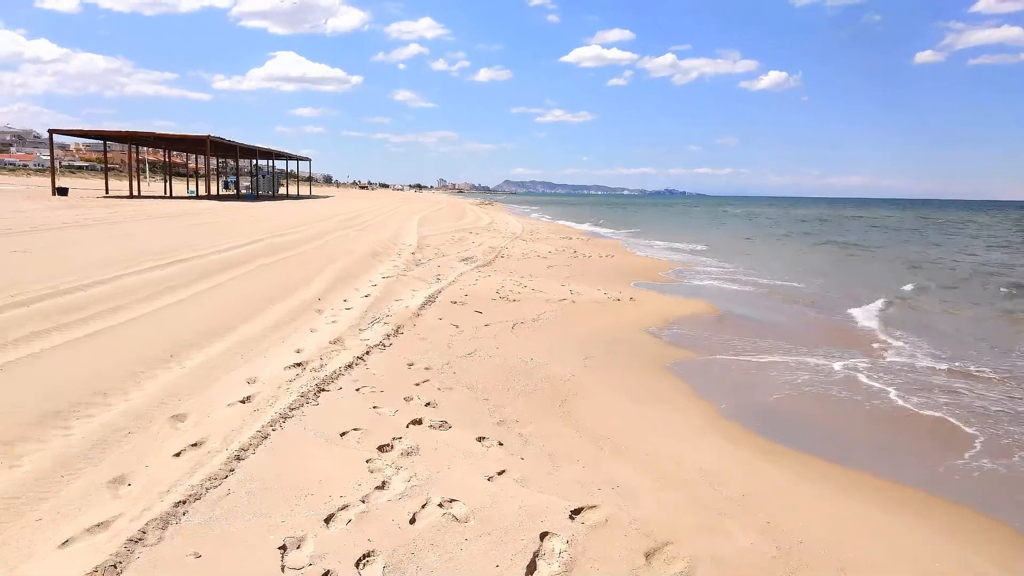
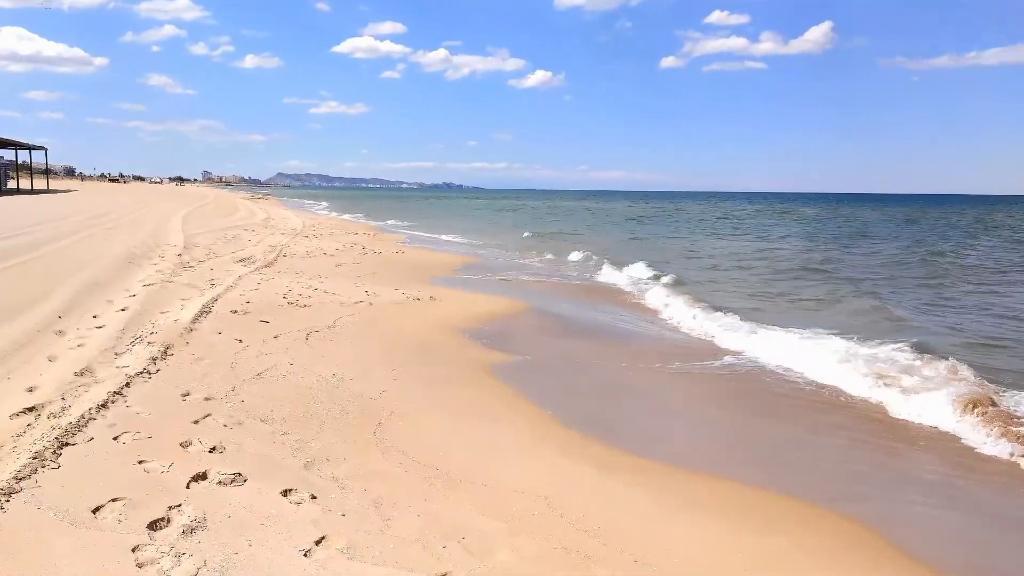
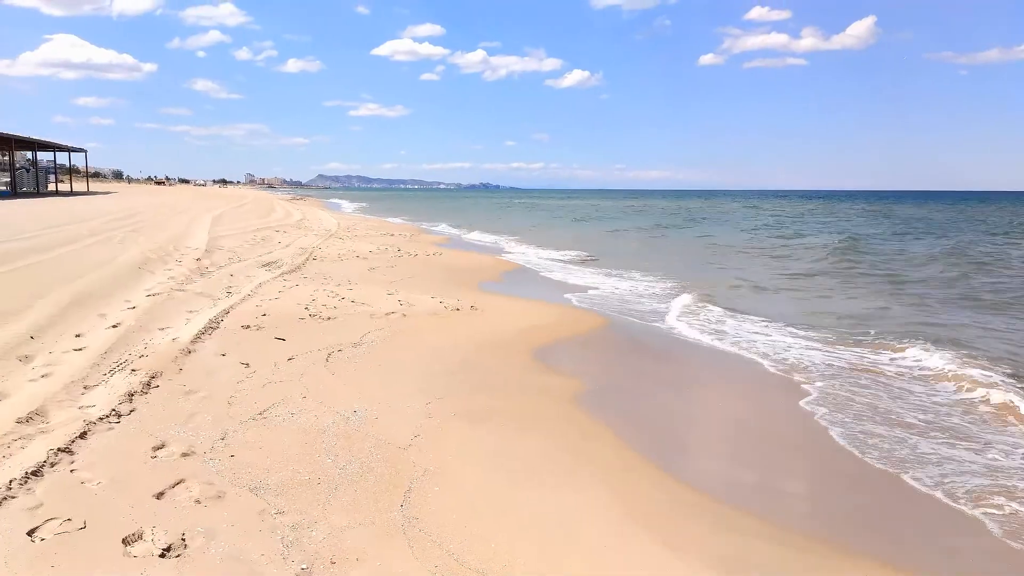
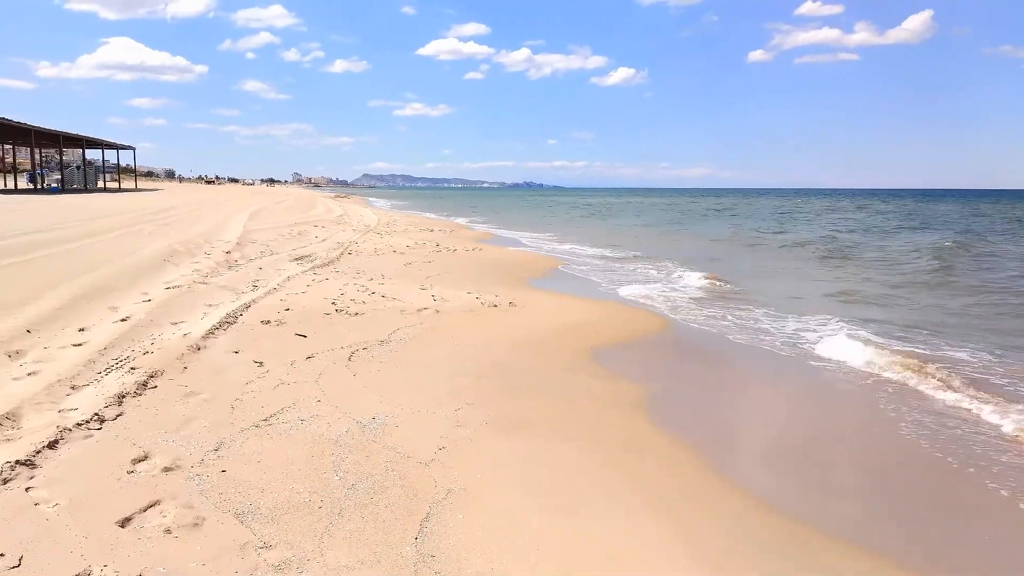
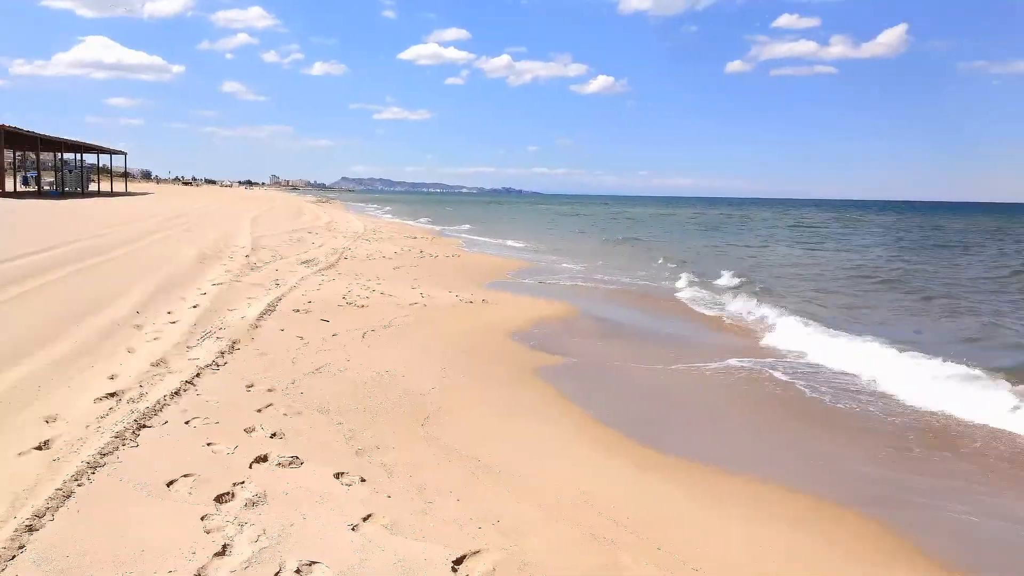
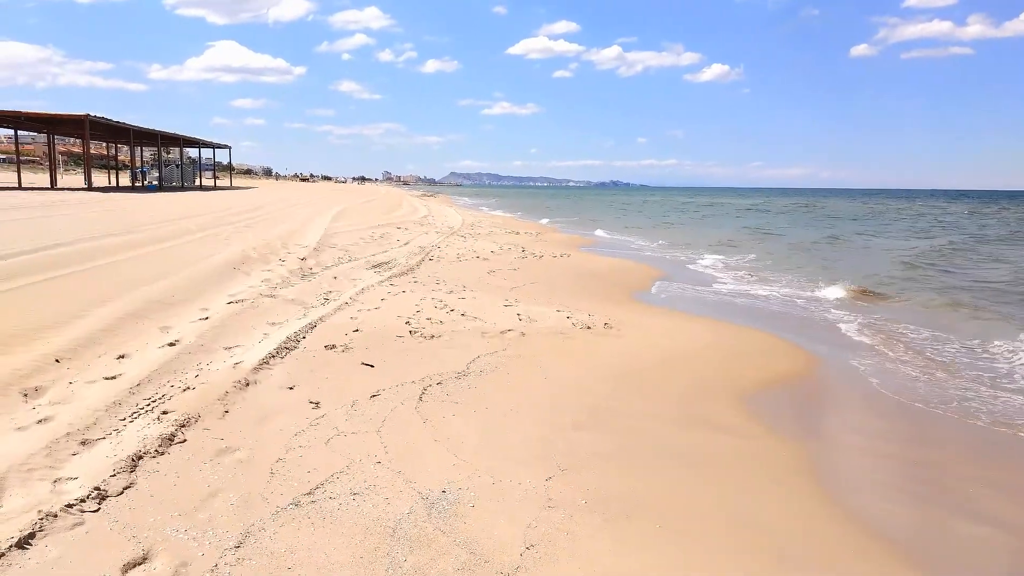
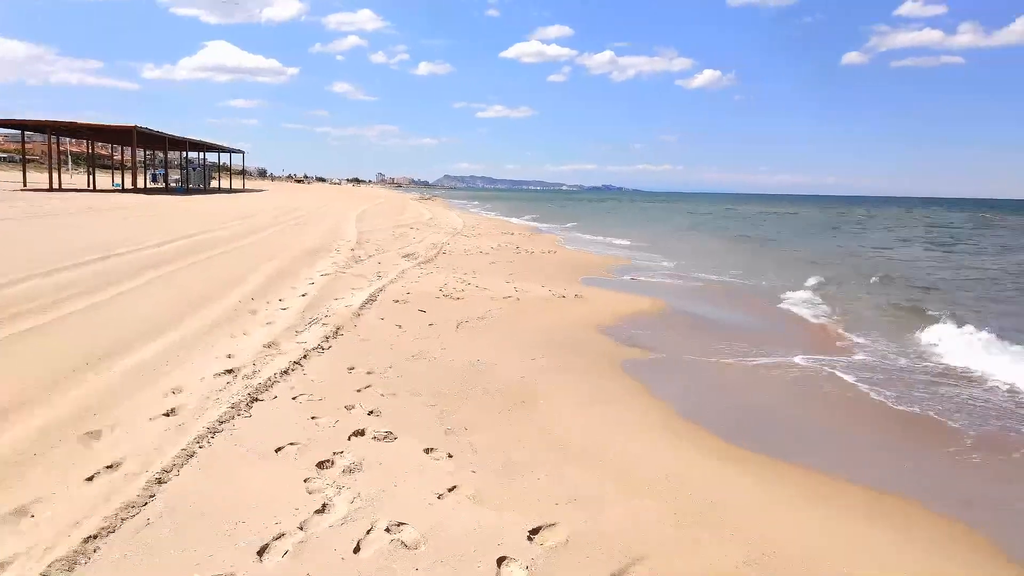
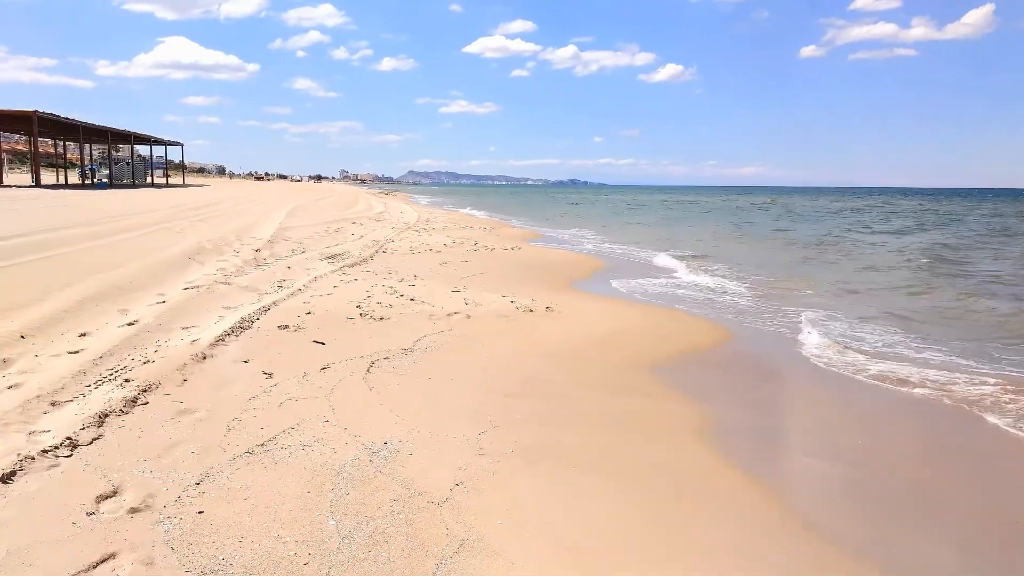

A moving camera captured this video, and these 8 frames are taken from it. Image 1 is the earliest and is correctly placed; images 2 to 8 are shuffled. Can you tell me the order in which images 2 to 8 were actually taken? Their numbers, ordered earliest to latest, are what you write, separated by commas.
7, 5, 2, 3, 4, 8, 6
